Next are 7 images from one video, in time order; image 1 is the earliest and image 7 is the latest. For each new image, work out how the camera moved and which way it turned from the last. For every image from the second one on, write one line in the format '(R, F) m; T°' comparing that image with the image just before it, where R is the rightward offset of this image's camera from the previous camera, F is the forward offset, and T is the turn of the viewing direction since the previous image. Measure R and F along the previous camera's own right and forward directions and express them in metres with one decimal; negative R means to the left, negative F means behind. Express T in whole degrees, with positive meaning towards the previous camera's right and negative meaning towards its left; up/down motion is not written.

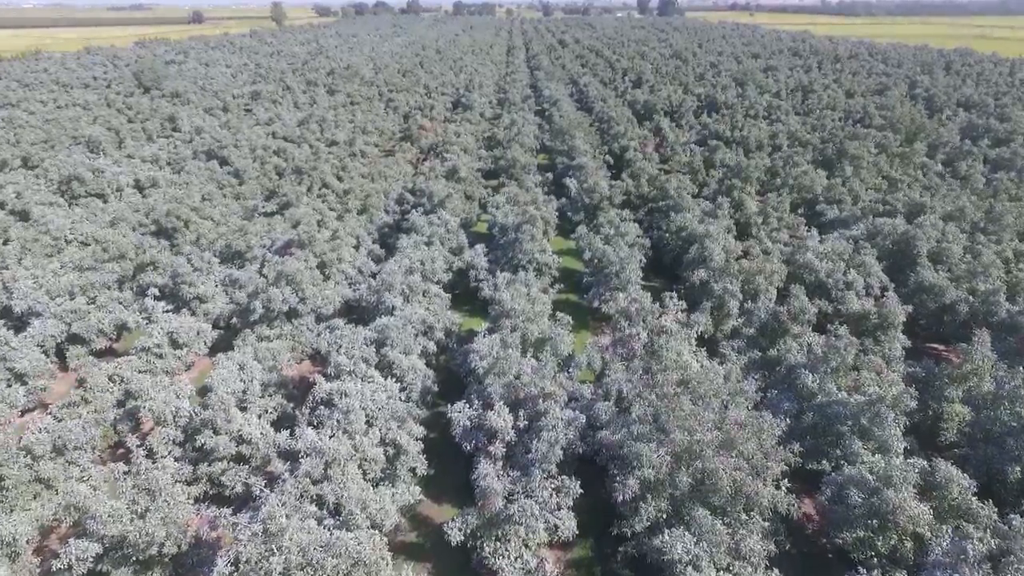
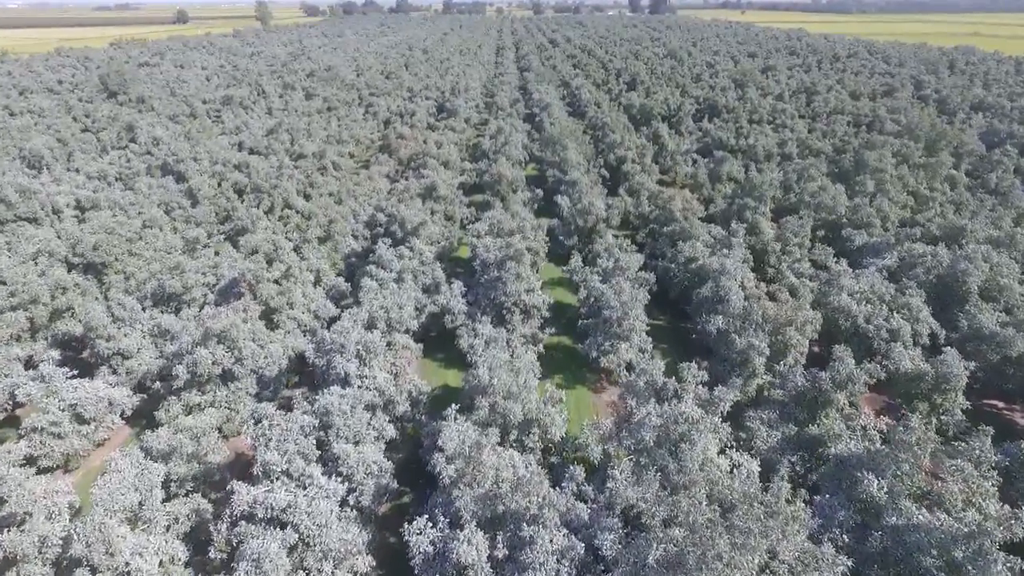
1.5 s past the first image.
(+0.7, +6.4) m; +1°
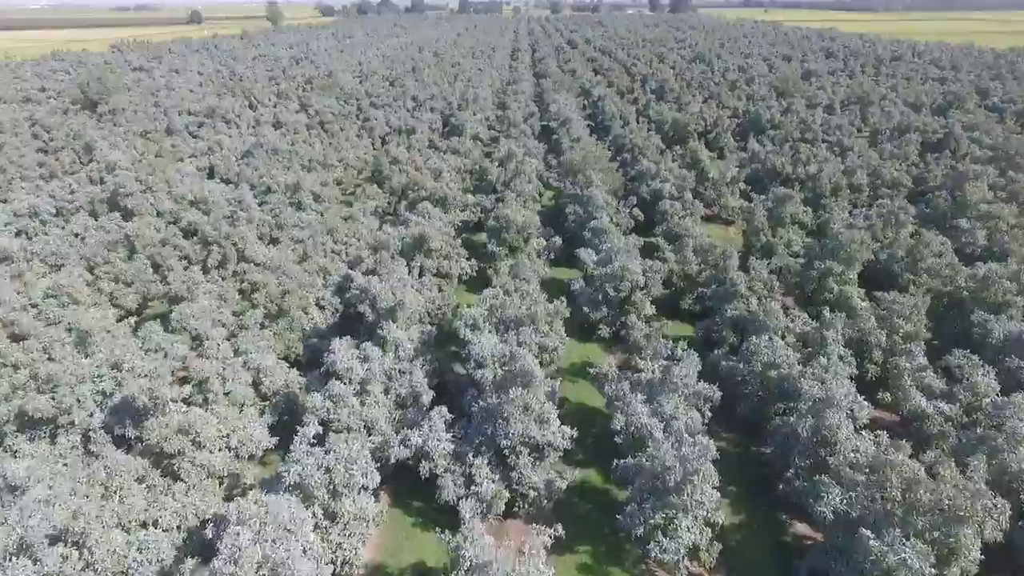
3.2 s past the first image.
(+0.3, +11.4) m; -1°
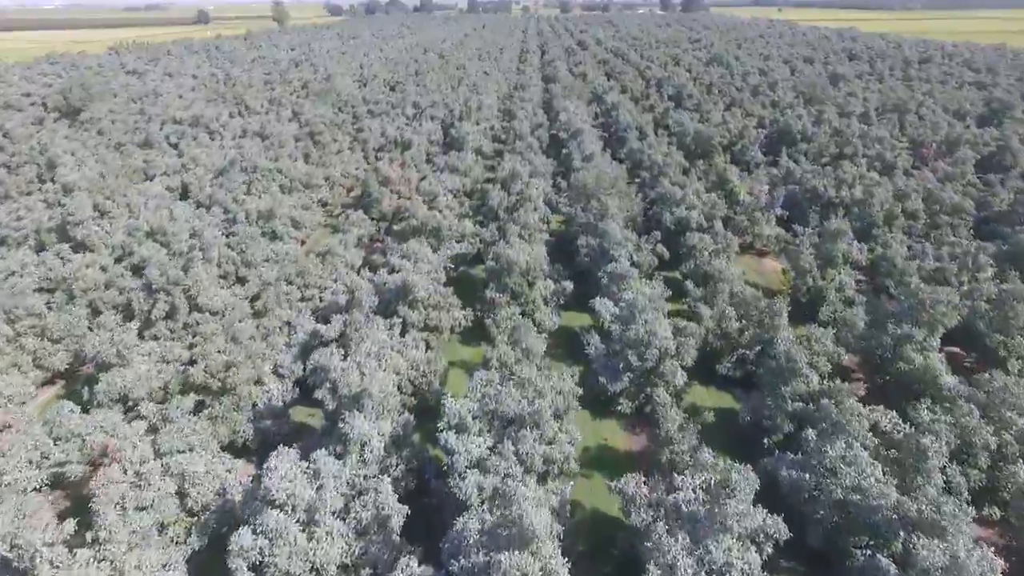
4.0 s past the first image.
(+0.4, +7.1) m; -1°
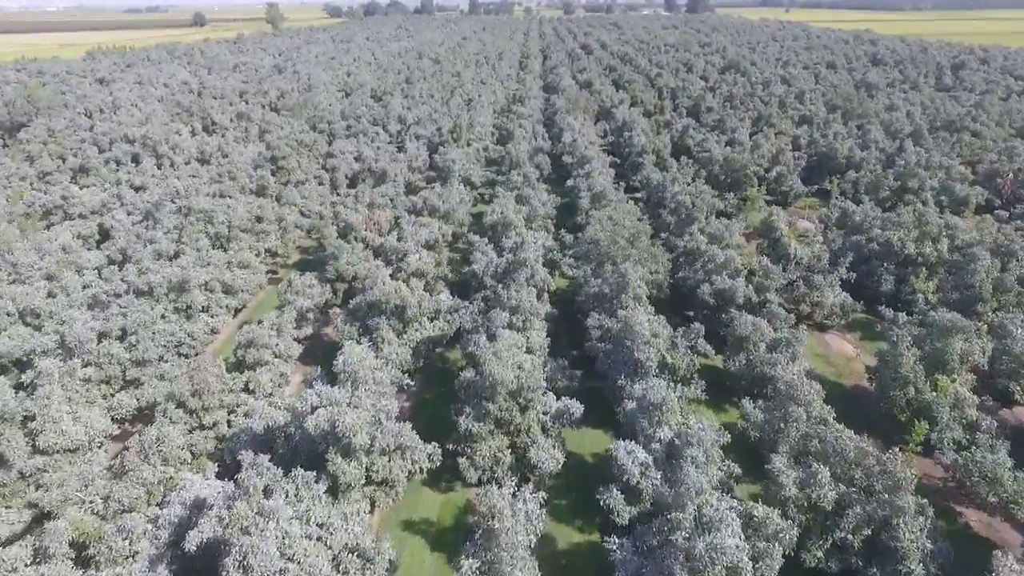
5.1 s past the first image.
(+0.8, +11.7) m; 0°
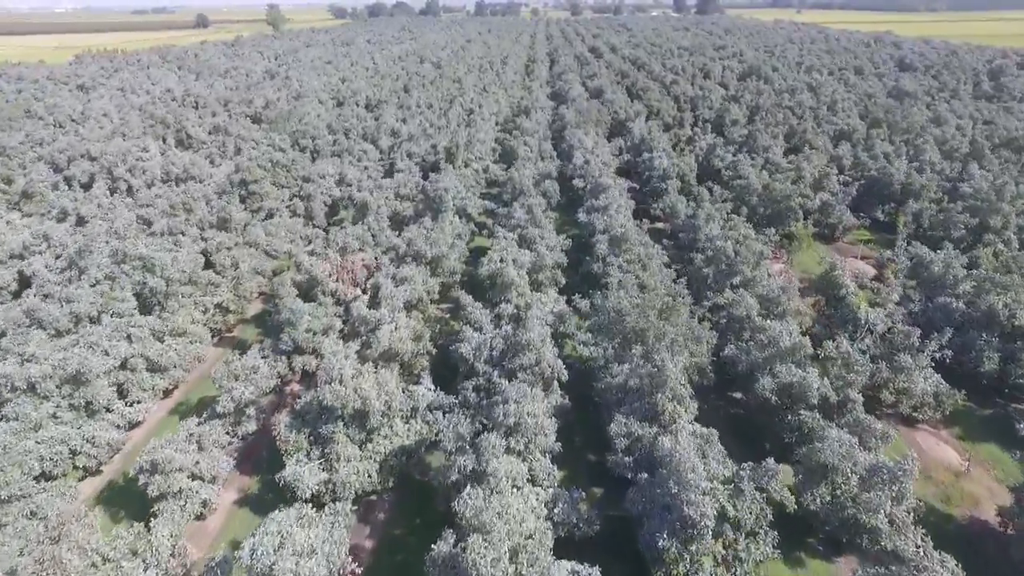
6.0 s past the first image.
(+0.3, +8.9) m; -1°
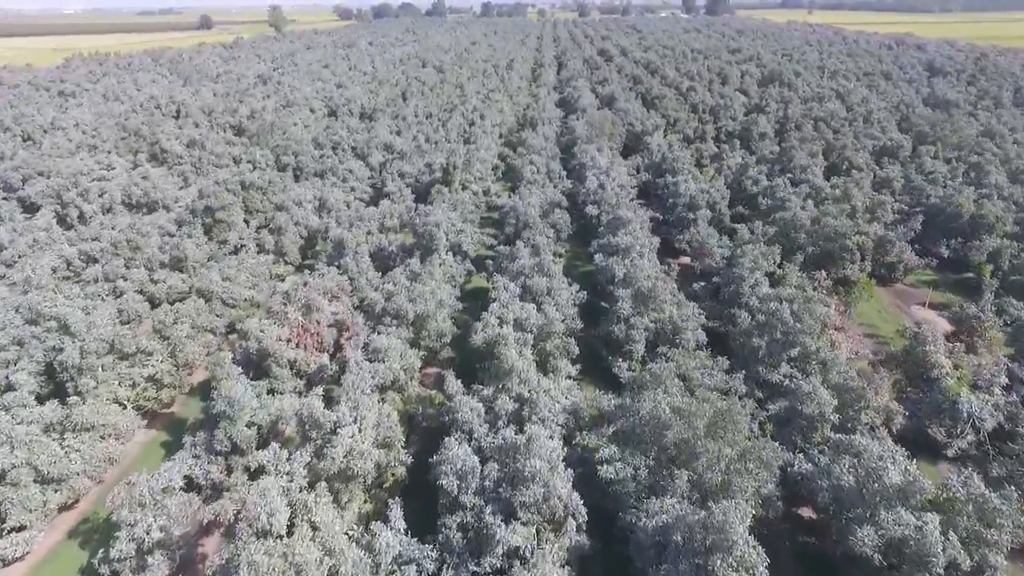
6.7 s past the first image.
(+0.2, +8.0) m; -1°
